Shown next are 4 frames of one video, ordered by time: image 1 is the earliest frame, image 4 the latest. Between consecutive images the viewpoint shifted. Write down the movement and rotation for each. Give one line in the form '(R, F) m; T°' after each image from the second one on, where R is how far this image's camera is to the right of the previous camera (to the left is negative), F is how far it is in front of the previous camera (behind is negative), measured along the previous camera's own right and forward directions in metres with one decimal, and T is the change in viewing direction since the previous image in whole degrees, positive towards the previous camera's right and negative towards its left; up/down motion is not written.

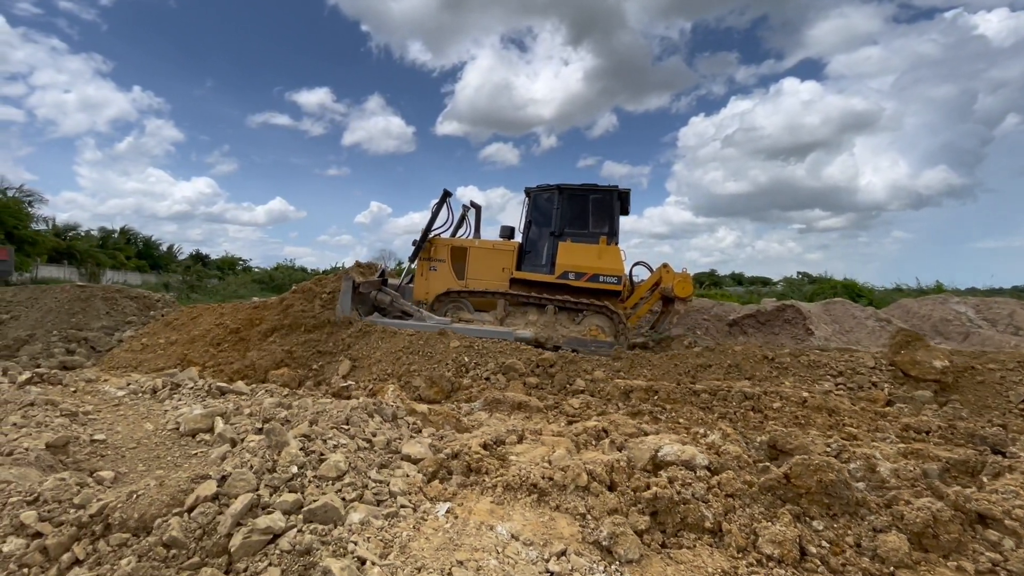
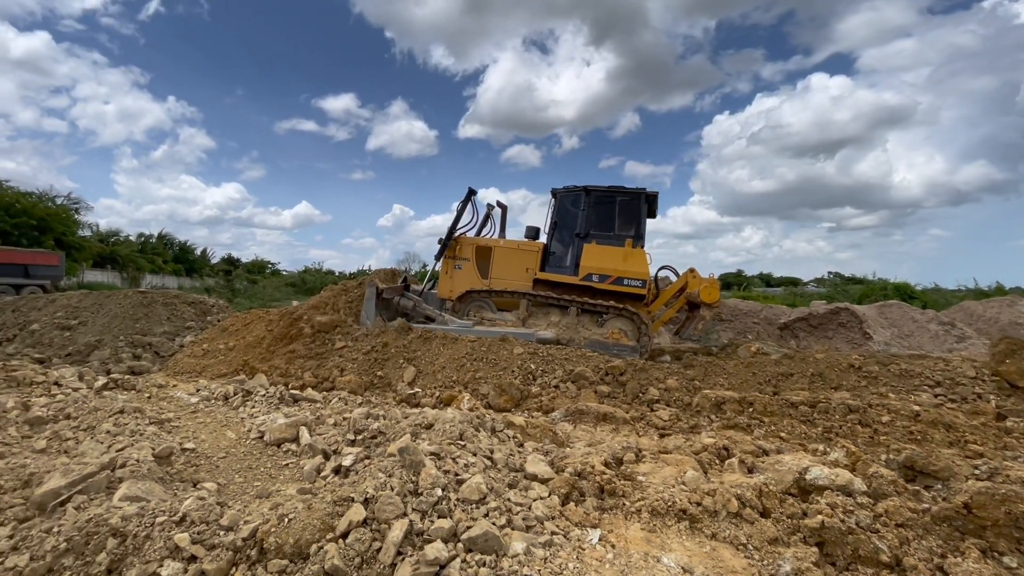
(-0.4, +0.1) m; -3°
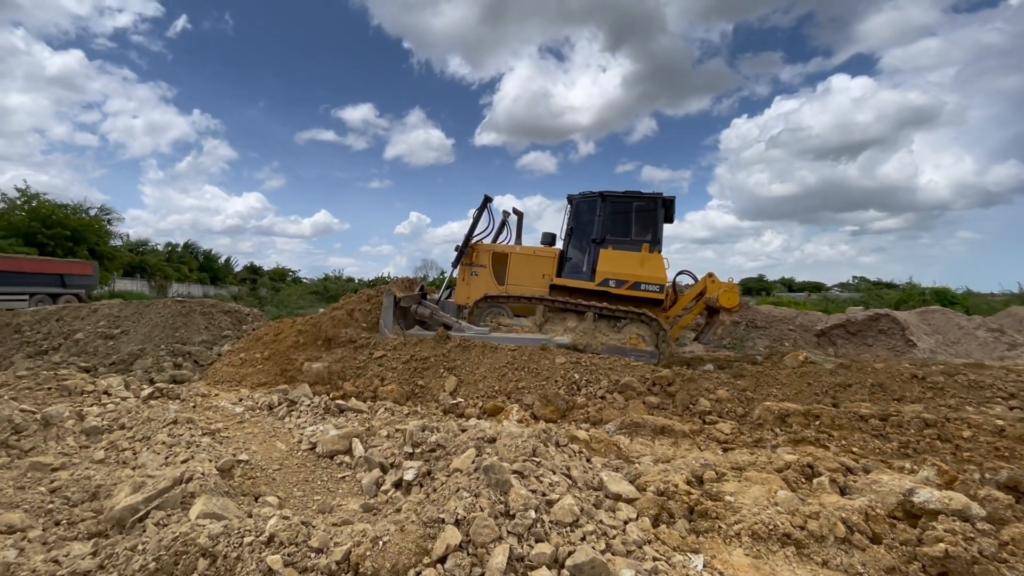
(-0.3, +0.1) m; -2°
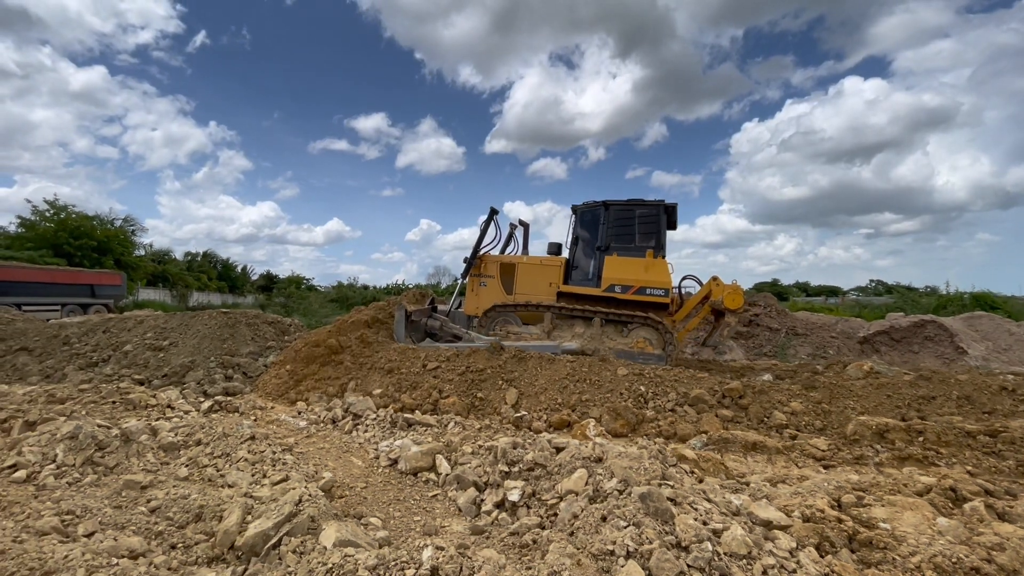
(-0.5, +0.1) m; -1°
